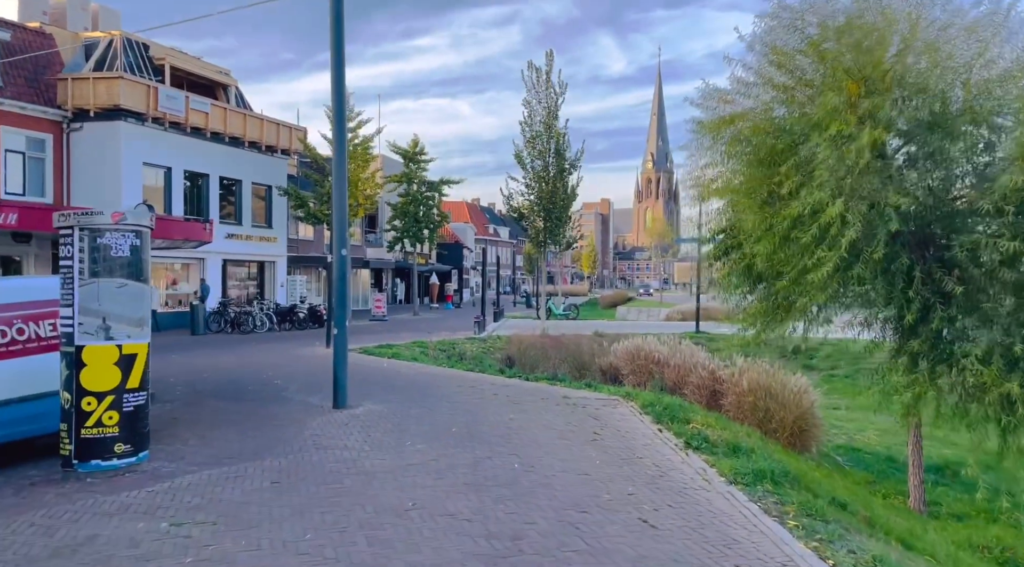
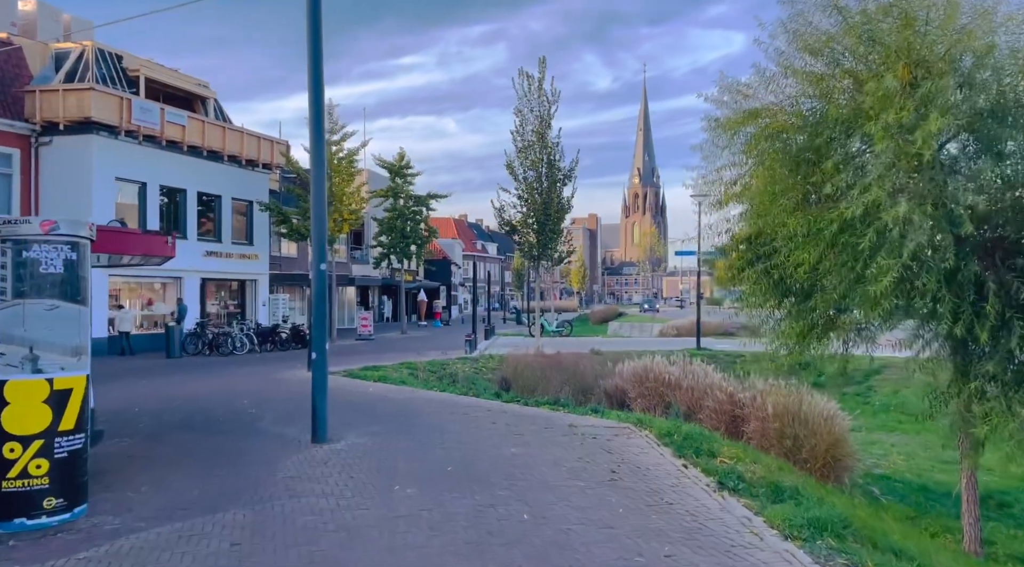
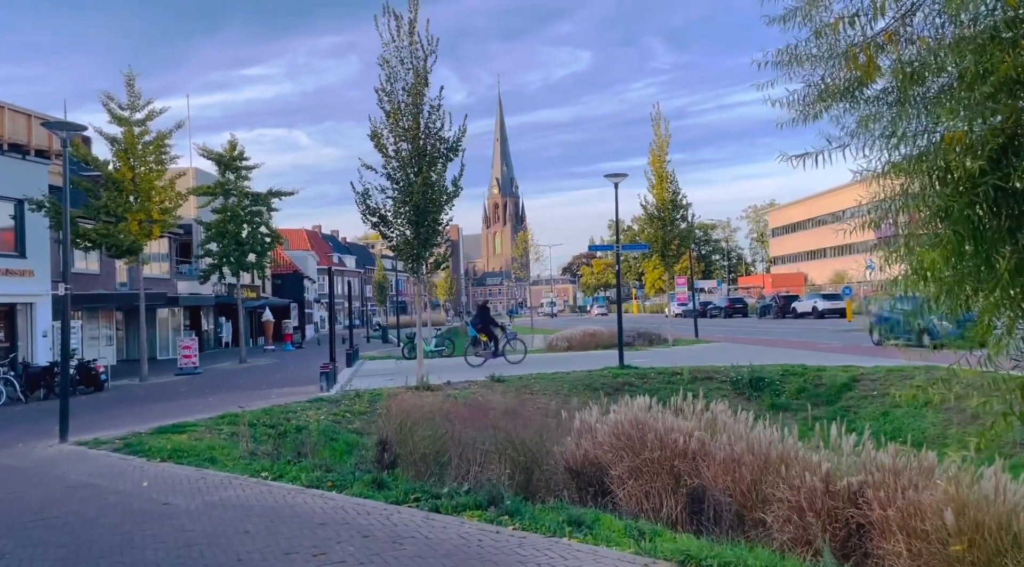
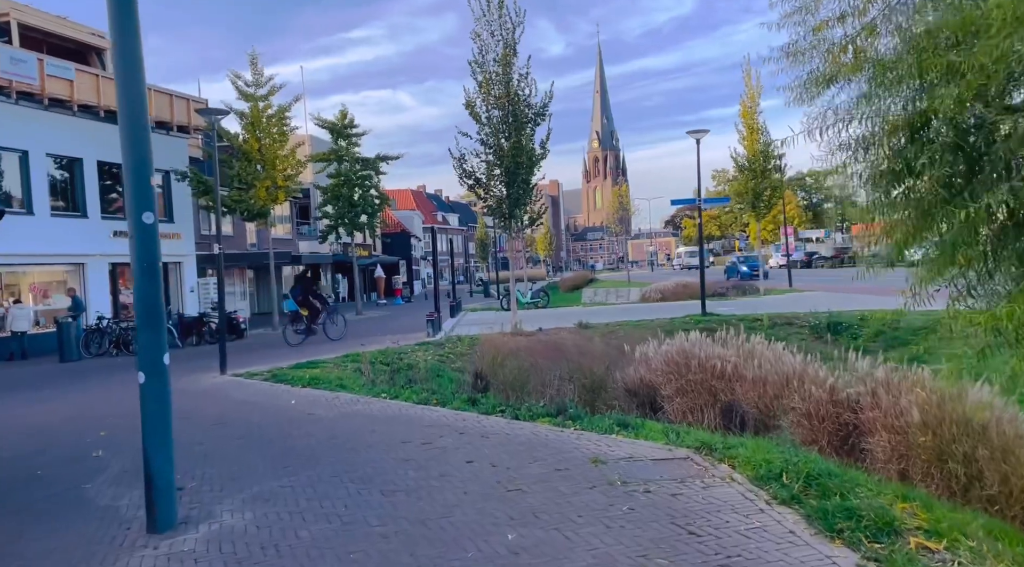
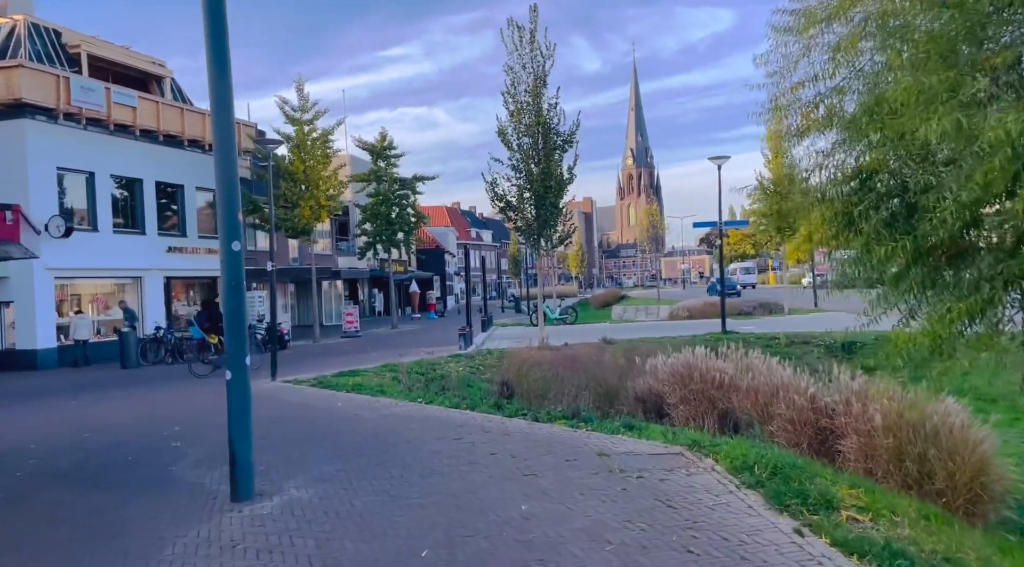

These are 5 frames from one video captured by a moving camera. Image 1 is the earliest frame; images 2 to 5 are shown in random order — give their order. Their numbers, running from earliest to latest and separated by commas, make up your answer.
2, 5, 4, 3
